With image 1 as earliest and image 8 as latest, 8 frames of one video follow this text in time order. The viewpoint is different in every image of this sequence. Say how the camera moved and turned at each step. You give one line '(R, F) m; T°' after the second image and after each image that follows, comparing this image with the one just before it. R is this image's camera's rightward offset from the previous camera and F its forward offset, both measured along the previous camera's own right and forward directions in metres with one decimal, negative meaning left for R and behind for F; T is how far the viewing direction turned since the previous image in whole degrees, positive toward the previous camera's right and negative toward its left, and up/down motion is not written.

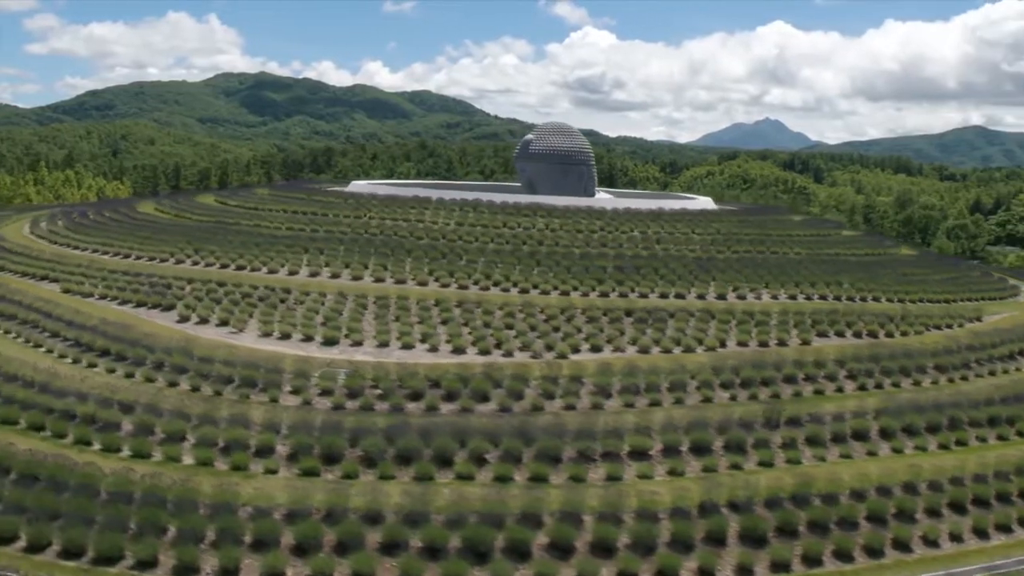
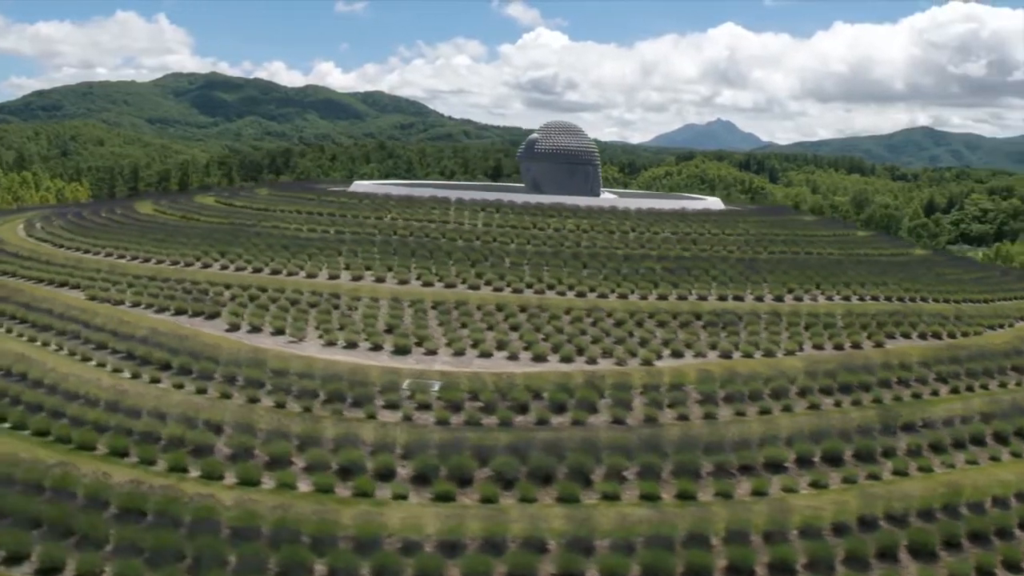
(-3.8, +1.9) m; +3°
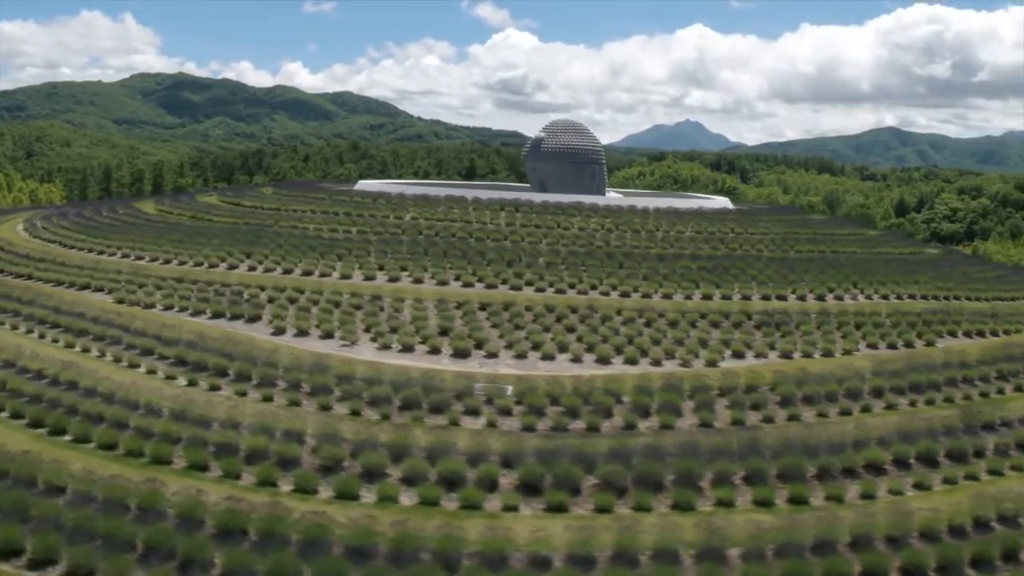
(-2.6, +1.0) m; +2°
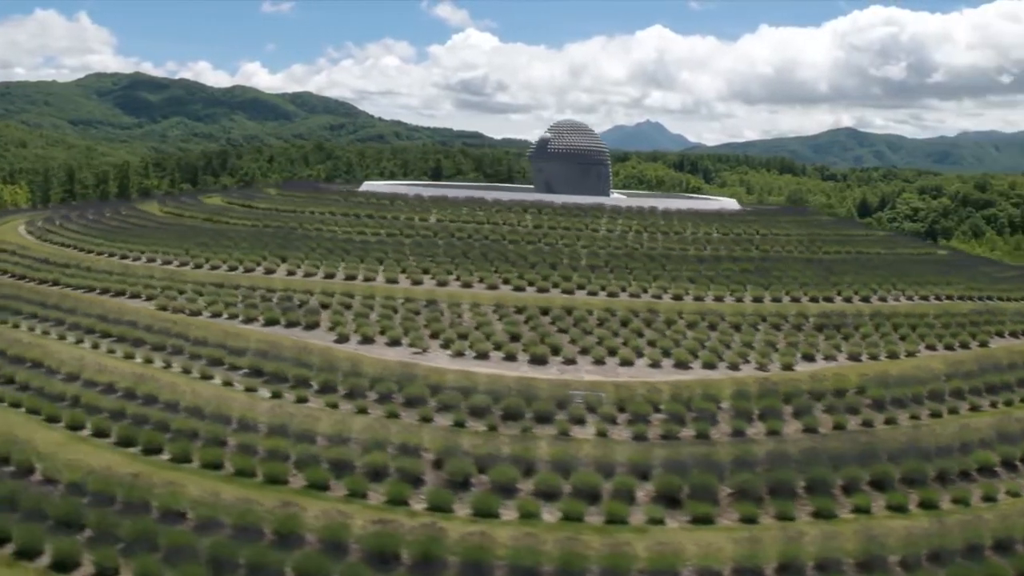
(-3.2, +0.8) m; +2°
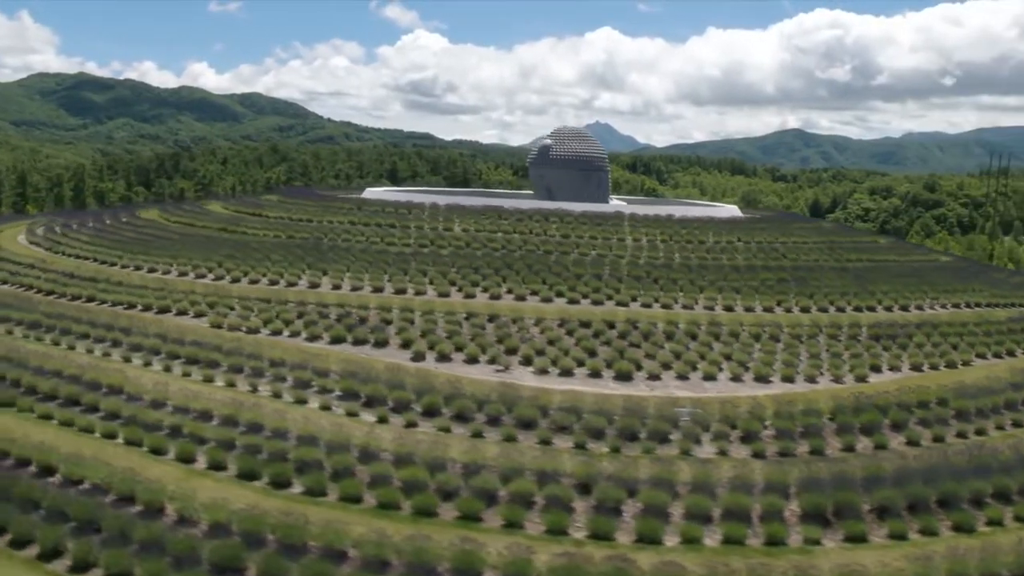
(-3.6, +0.4) m; +3°
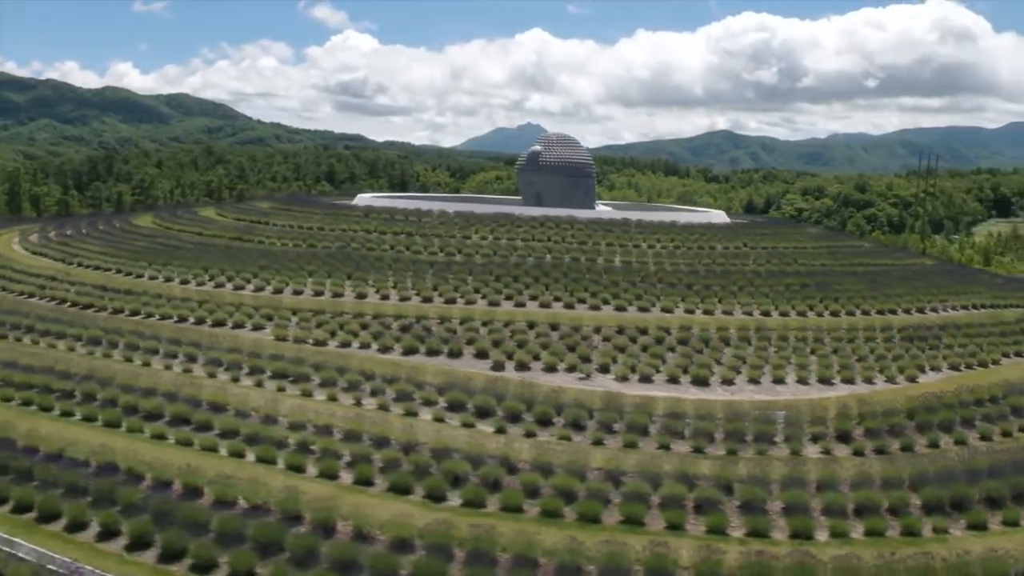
(-4.1, -0.6) m; +4°
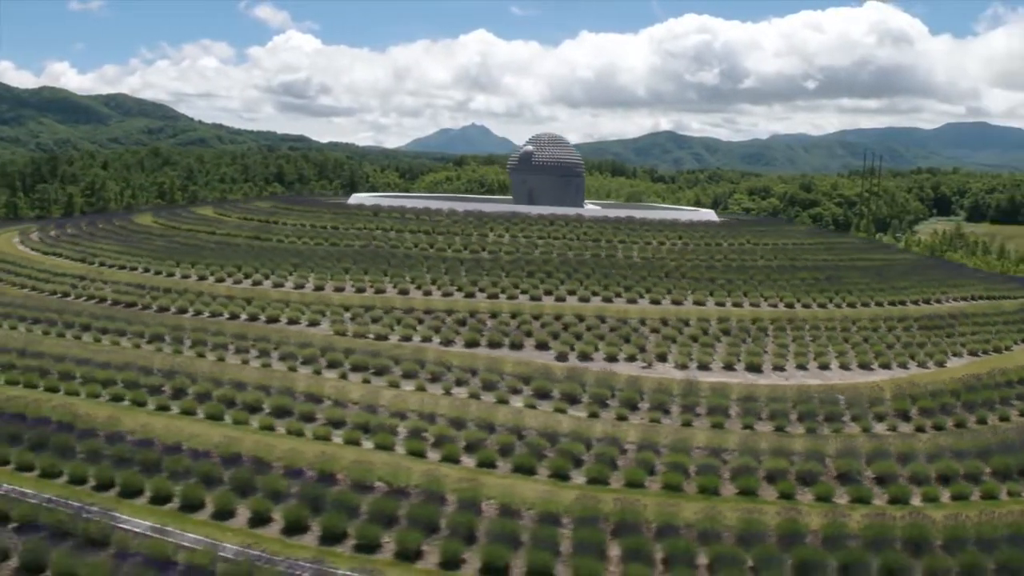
(-3.5, -1.1) m; +3°
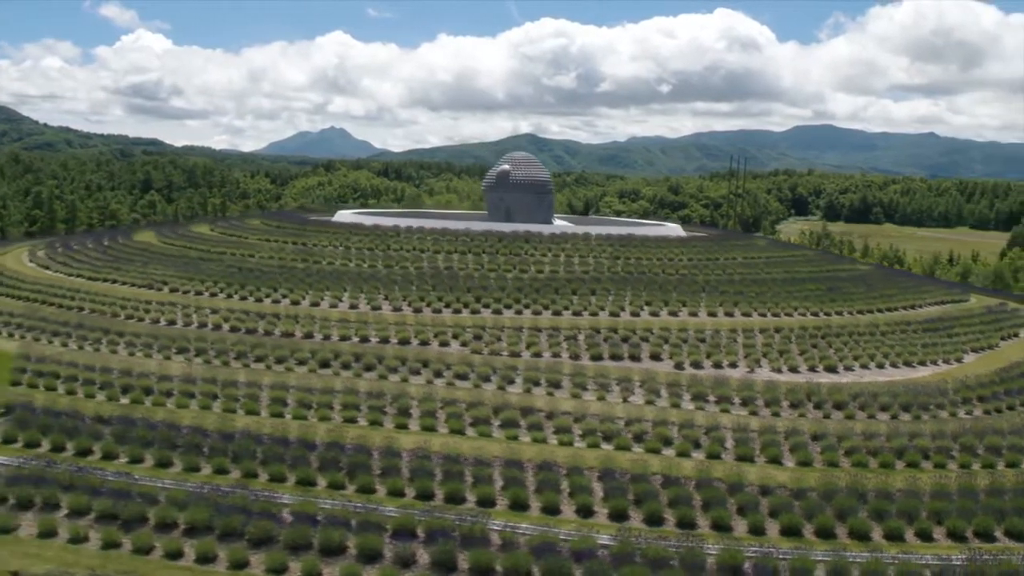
(-9.3, -4.6) m; +8°
